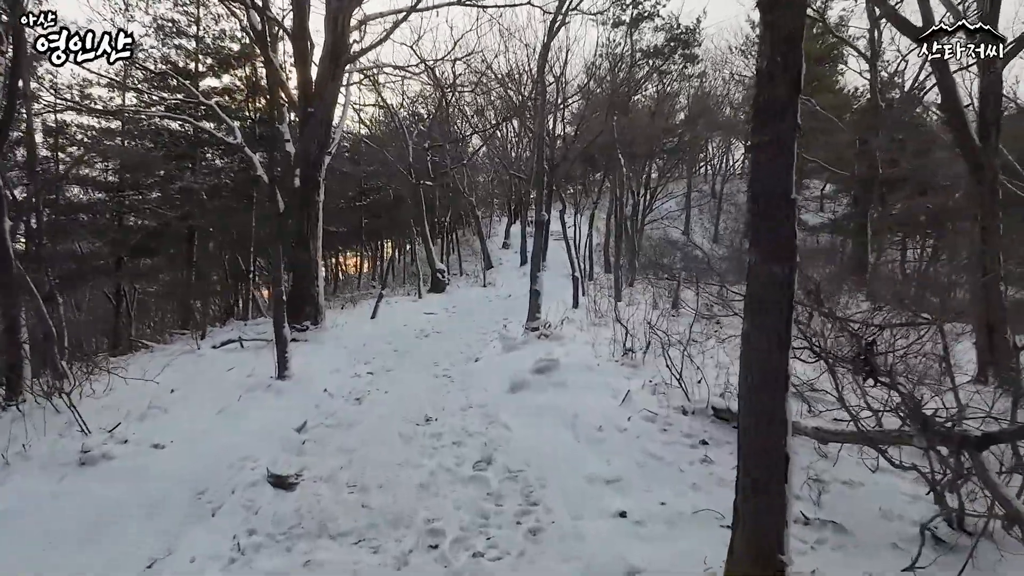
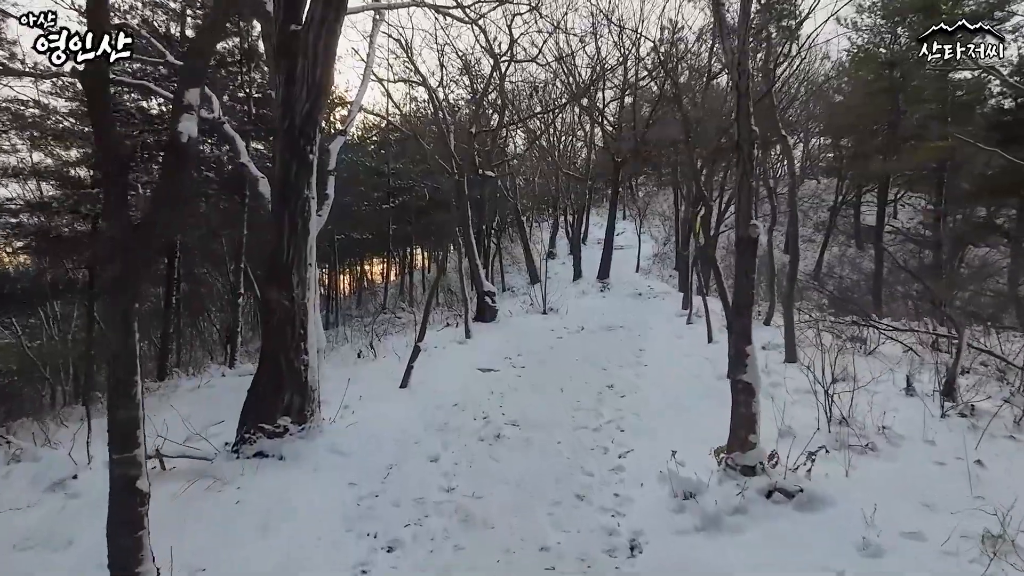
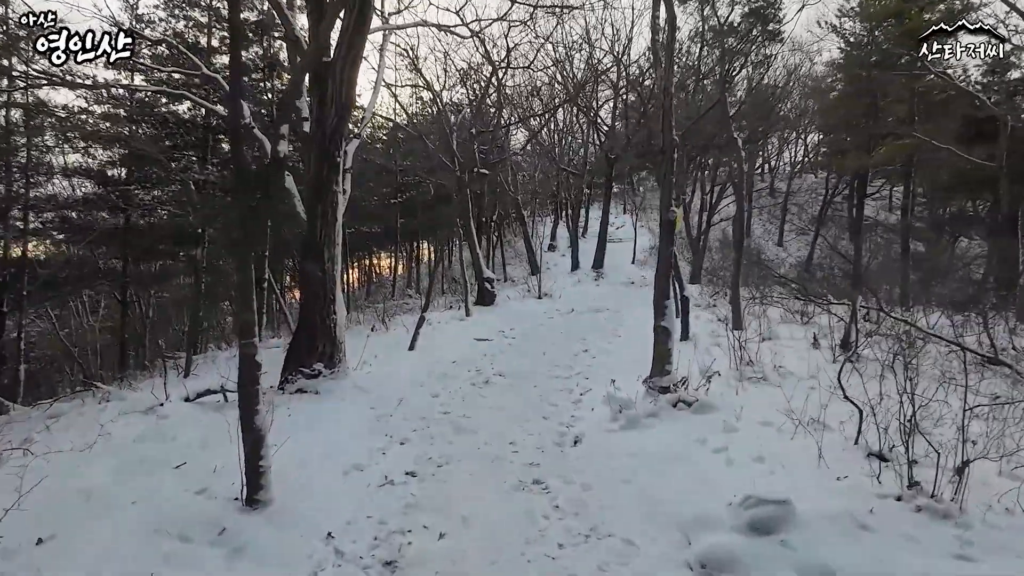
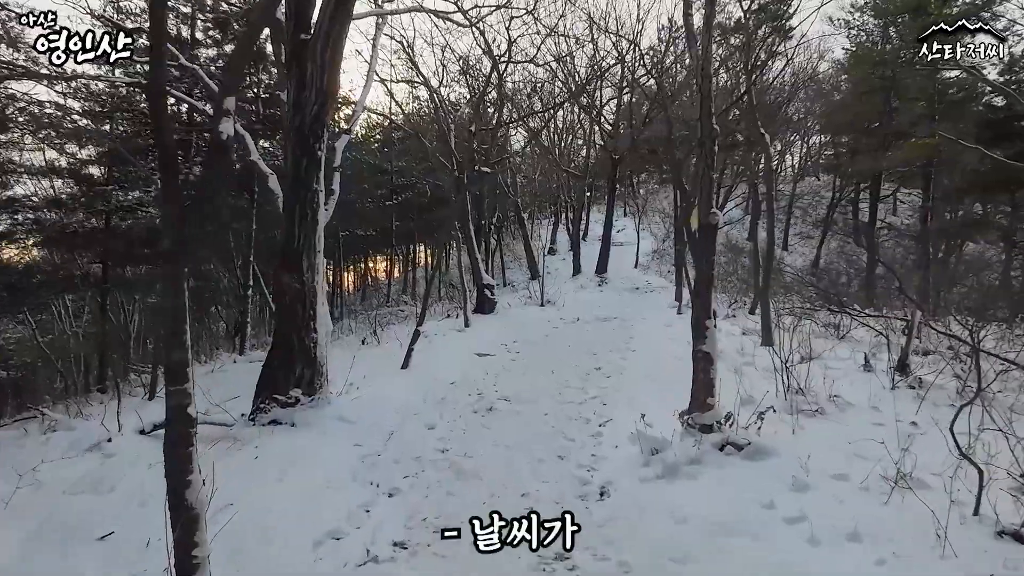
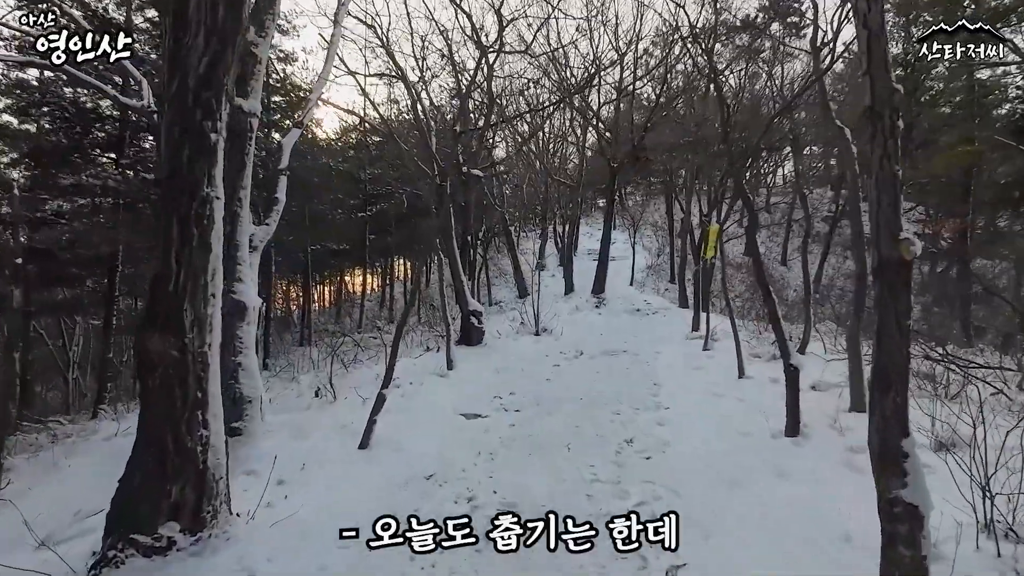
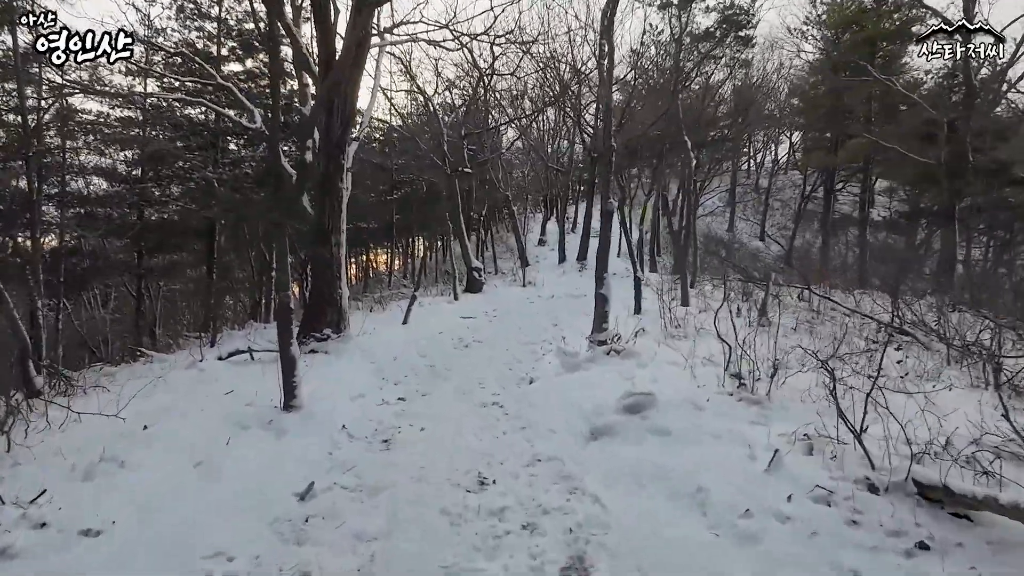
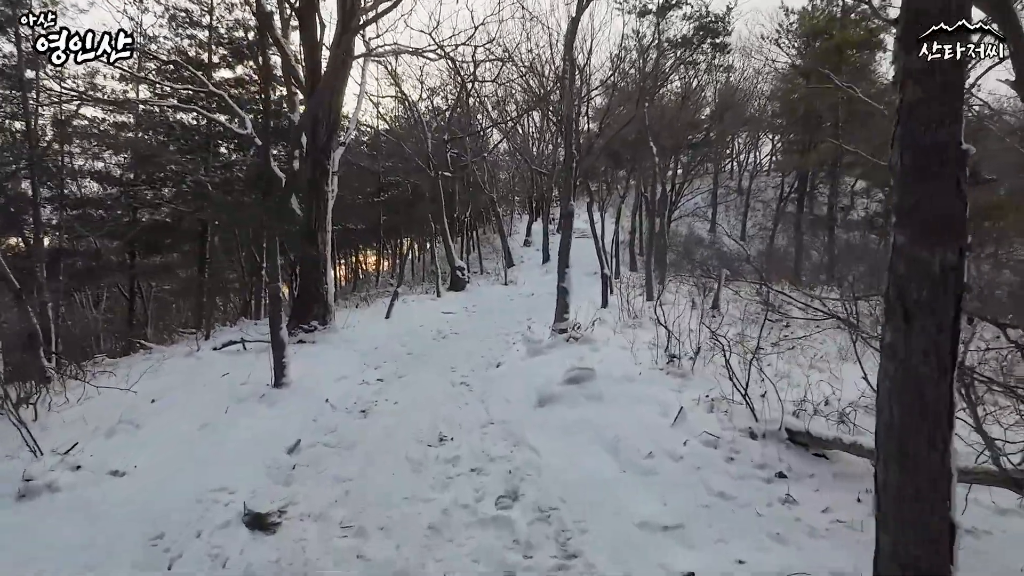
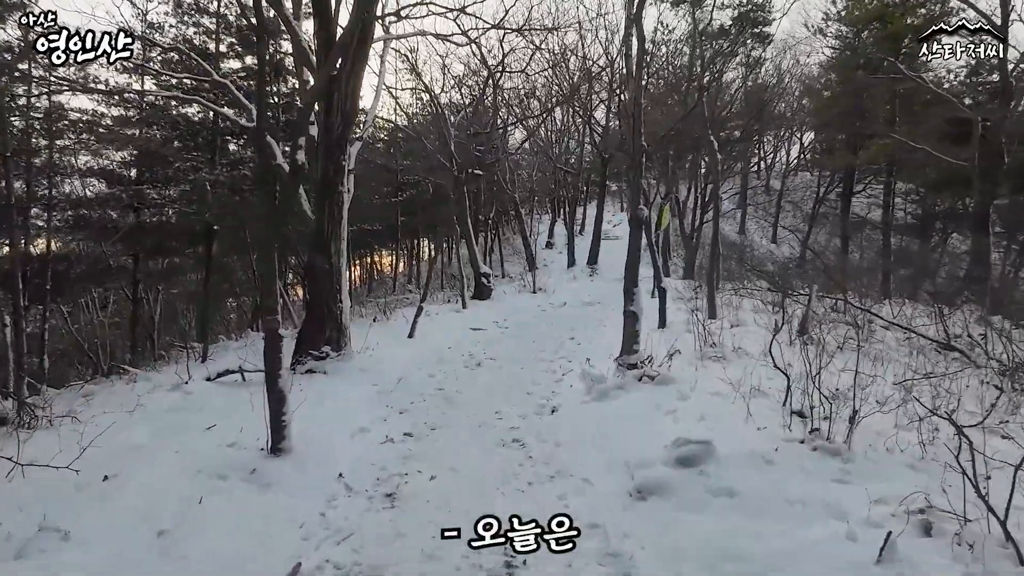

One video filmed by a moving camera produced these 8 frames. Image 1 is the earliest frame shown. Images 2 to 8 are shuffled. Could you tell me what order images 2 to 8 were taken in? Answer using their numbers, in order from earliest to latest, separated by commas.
7, 6, 8, 3, 4, 2, 5
